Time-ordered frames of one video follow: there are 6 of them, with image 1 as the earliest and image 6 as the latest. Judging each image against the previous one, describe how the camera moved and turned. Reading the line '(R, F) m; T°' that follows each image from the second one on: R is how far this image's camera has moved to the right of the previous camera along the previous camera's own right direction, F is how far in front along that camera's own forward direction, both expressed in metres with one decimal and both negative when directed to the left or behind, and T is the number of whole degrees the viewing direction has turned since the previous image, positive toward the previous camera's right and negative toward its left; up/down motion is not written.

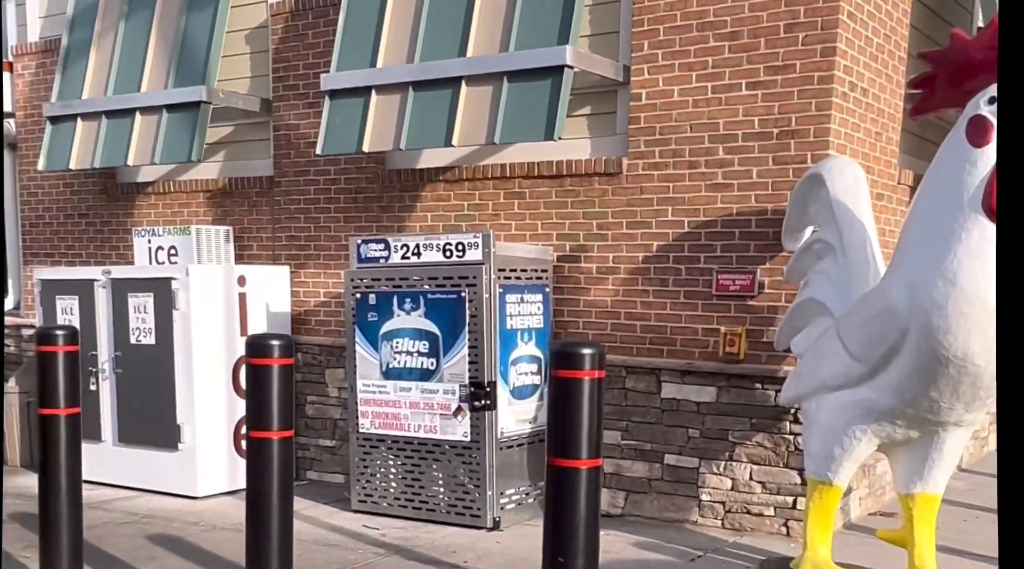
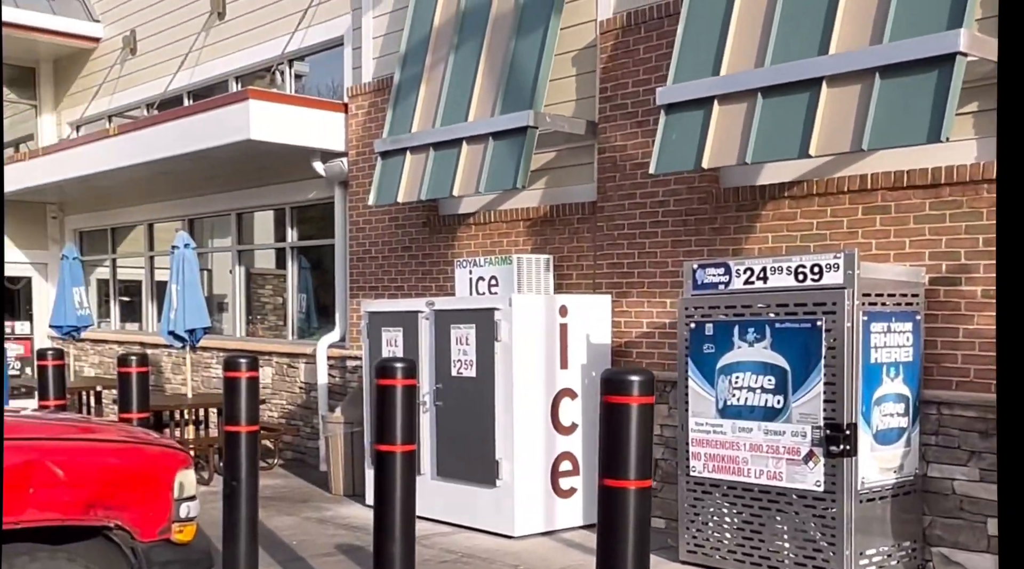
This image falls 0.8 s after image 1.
(-0.2, +0.5) m; -15°
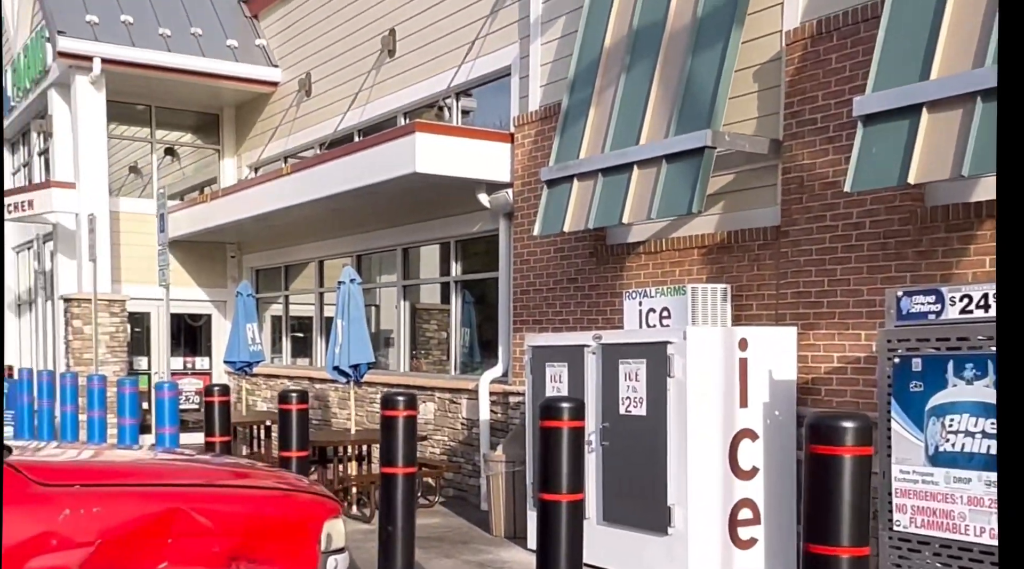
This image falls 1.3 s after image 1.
(-0.1, +0.5) m; -8°
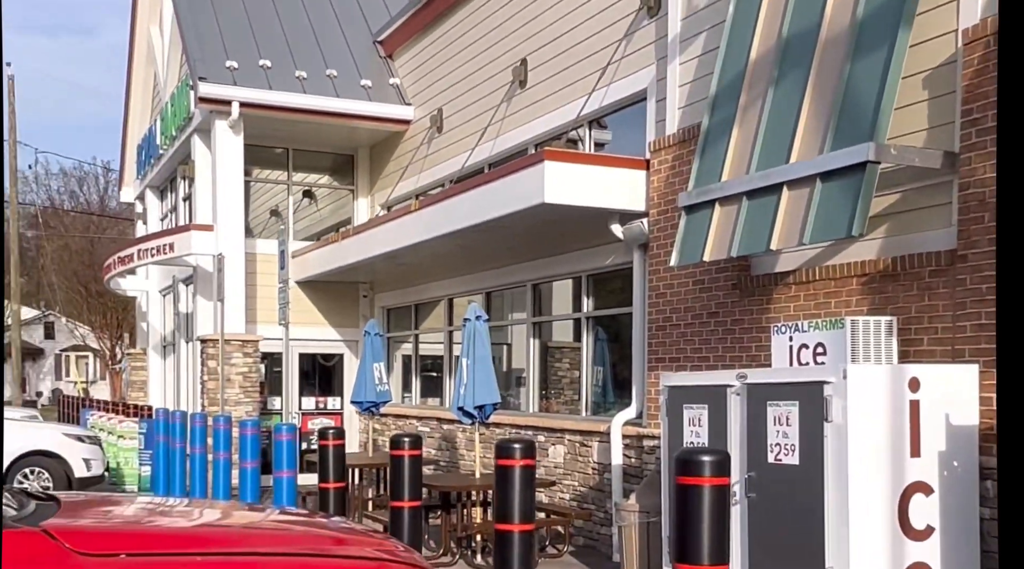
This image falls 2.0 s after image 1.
(0.0, +0.7) m; -7°
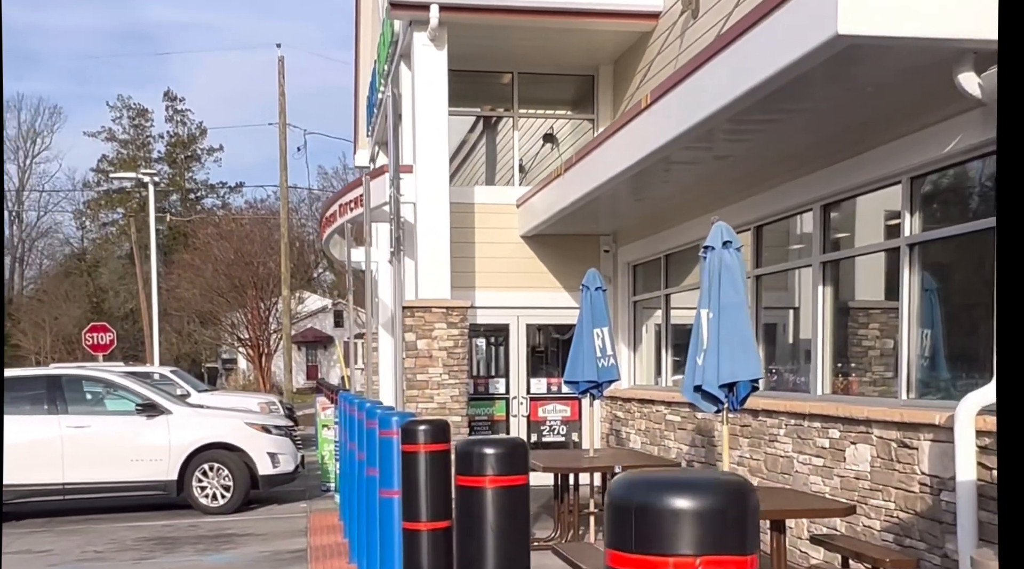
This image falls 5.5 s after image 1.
(+0.2, +4.0) m; -15°
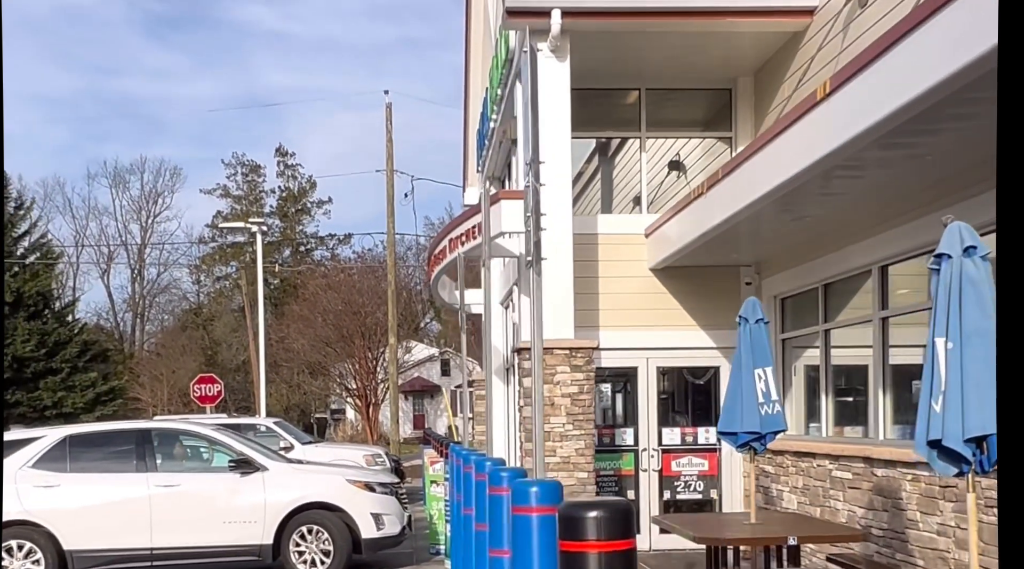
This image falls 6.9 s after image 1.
(-0.3, +1.5) m; -5°
